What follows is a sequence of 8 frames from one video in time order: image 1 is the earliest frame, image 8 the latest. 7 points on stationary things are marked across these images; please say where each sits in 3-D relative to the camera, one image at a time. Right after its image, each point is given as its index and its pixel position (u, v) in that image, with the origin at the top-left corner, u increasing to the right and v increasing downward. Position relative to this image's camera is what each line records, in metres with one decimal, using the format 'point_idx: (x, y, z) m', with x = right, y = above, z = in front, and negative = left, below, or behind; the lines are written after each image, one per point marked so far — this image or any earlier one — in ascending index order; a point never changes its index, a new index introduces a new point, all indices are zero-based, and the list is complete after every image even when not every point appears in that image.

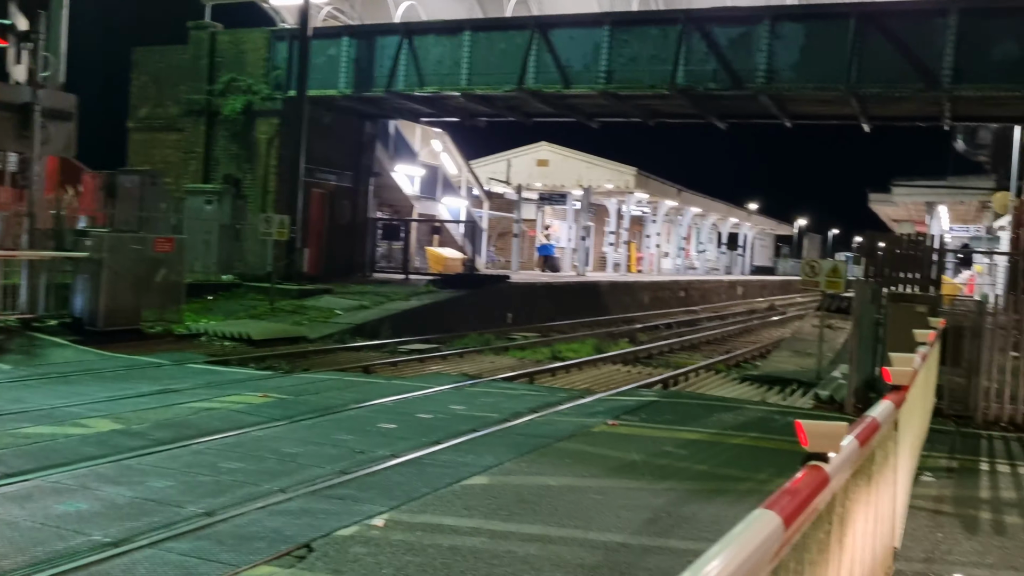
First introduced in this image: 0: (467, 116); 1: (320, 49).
0: (-1.1, +4.1, +19.7) m
1: (-4.5, +5.5, +19.4) m
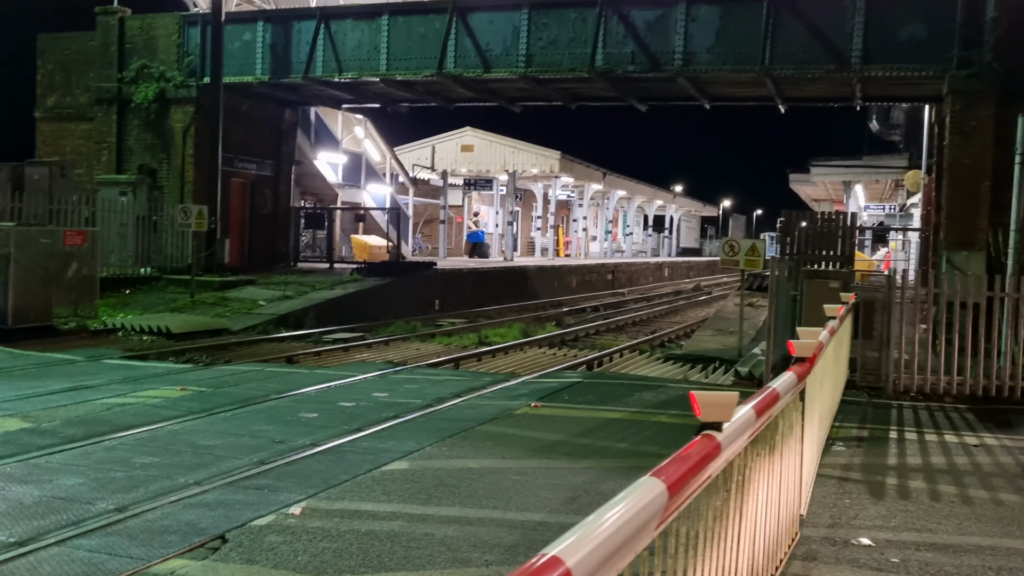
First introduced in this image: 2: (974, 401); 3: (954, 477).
0: (-2.9, +4.3, +19.5) m
1: (-6.3, +5.7, +18.8) m
2: (+6.0, -1.5, +10.8) m
3: (+3.5, -1.5, +6.6) m
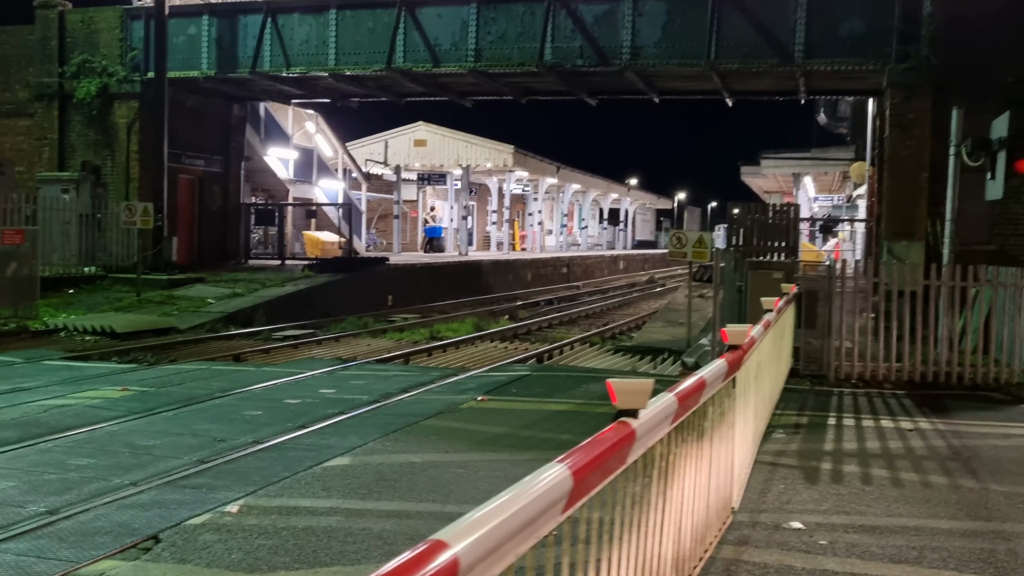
0: (-4.0, +4.4, +19.3) m
1: (-7.4, +5.7, +18.5) m
2: (+5.3, -1.3, +11.1) m
3: (+3.1, -1.4, +6.8) m
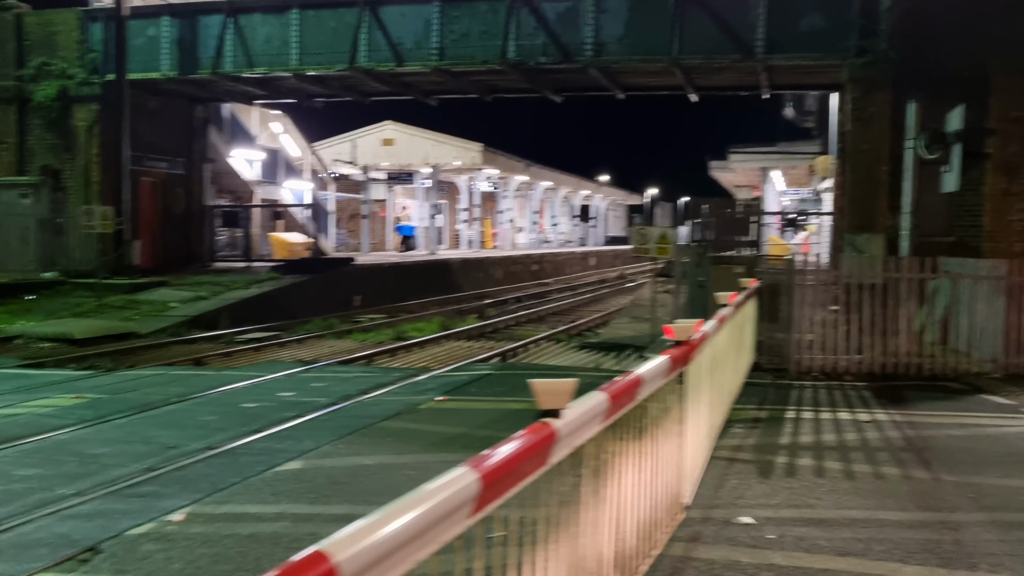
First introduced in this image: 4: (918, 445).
0: (-4.8, +4.4, +19.1) m
1: (-8.2, +5.6, +18.2) m
2: (+4.9, -1.2, +11.2) m
3: (+2.7, -1.4, +6.9) m
4: (+3.6, -1.4, +7.3) m
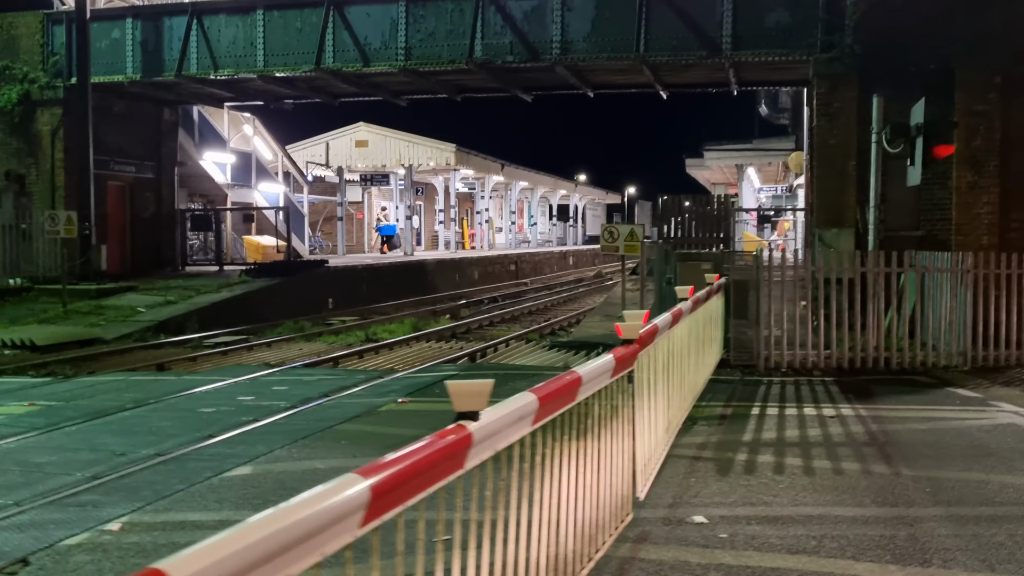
0: (-5.5, +4.3, +18.9) m
1: (-8.8, +5.5, +17.9) m
2: (+4.4, -1.1, +11.2) m
3: (+2.4, -1.3, +6.8) m
4: (+3.2, -1.3, +7.3) m
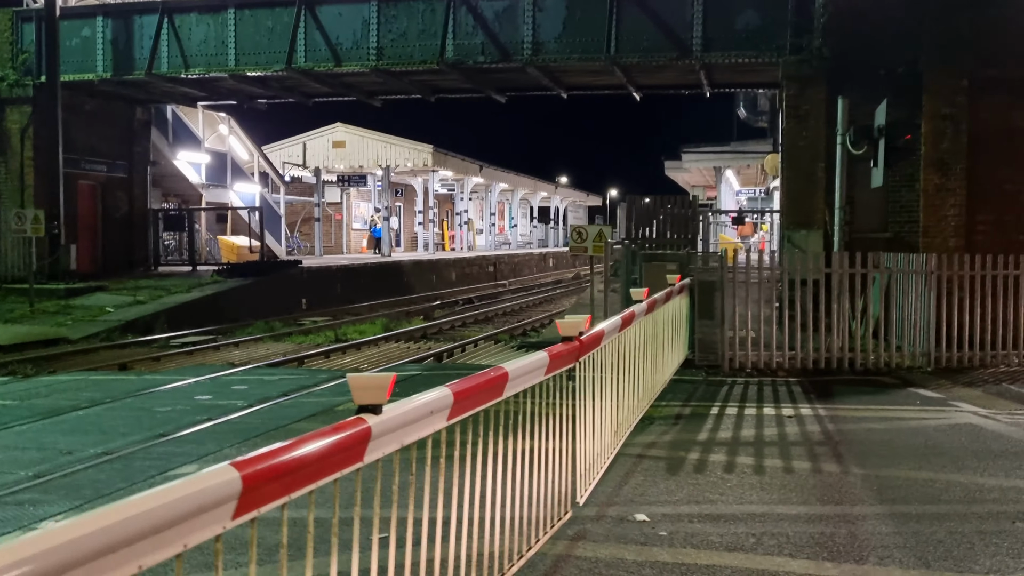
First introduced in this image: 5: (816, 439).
0: (-6.0, +4.3, +18.8) m
1: (-9.4, +5.5, +17.8) m
2: (+4.0, -1.1, +11.3) m
3: (+2.0, -1.3, +6.8) m
4: (+2.8, -1.3, +7.3) m
5: (+2.7, -1.3, +7.3) m
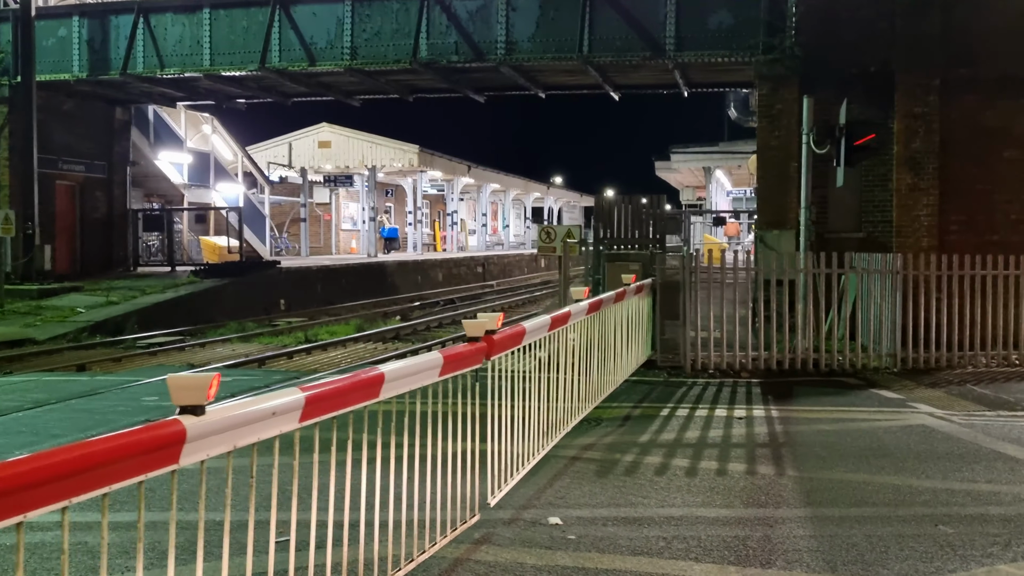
0: (-6.5, +4.3, +18.7) m
1: (-9.9, +5.5, +17.7) m
2: (+3.5, -1.1, +11.2) m
3: (+1.5, -1.3, +6.8) m
4: (+2.3, -1.3, +7.2) m
5: (+2.1, -1.3, +7.2) m
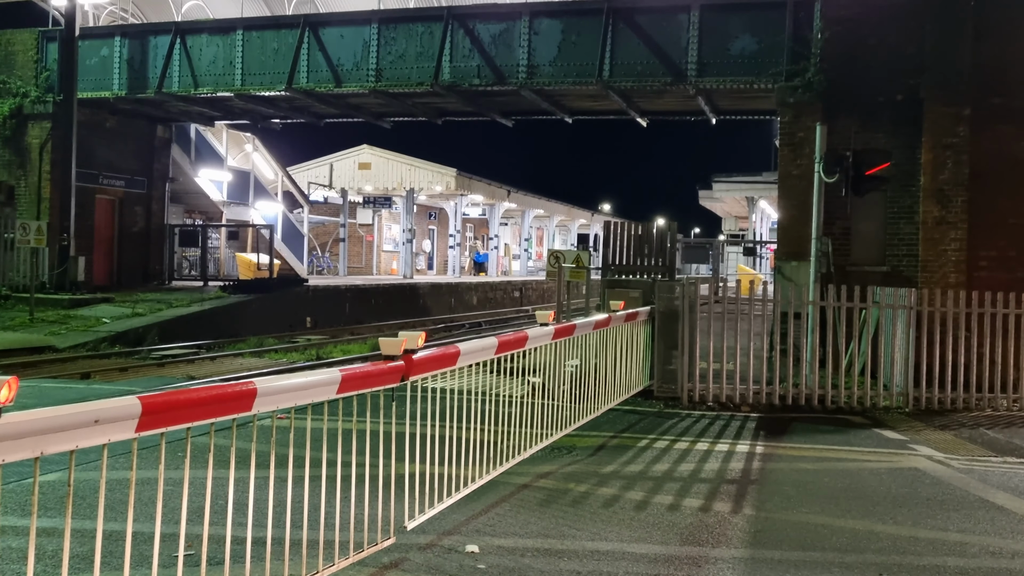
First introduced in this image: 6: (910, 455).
0: (-5.9, +3.9, +19.2) m
1: (-9.3, +5.3, +18.4) m
2: (+3.4, -1.6, +10.8) m
3: (+1.2, -1.5, +6.5) m
4: (+2.0, -1.6, +6.9) m
5: (+1.8, -1.6, +6.9) m
6: (+3.9, -1.6, +8.1) m
